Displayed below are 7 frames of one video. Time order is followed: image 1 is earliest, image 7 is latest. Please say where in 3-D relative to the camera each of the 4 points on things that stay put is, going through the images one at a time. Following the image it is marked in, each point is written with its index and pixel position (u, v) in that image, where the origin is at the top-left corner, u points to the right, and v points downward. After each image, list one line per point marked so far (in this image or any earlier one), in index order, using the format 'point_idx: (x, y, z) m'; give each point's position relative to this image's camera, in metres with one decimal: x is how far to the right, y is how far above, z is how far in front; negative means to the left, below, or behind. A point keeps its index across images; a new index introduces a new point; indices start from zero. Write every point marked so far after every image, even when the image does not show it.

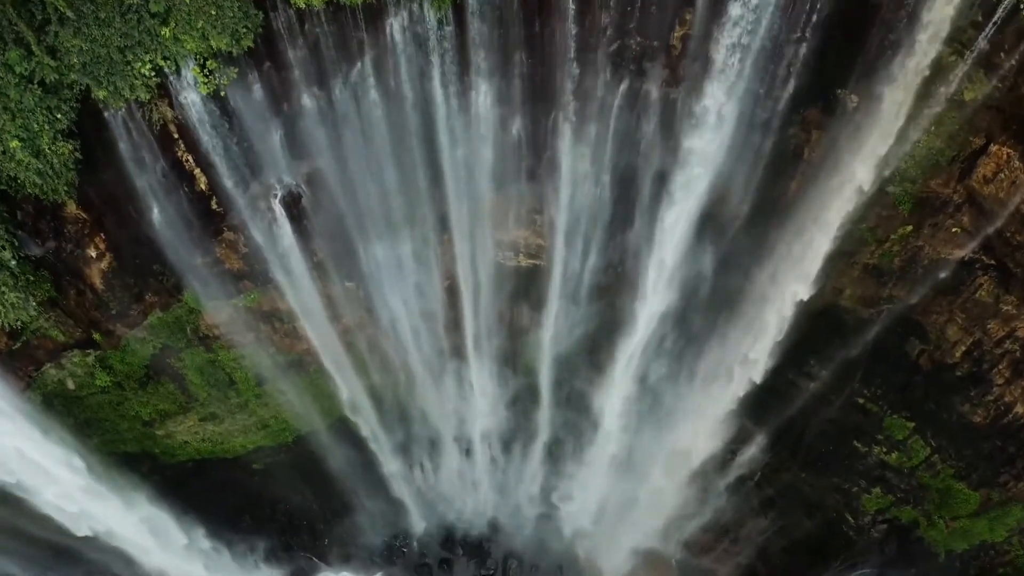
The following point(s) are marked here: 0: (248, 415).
0: (-4.2, -2.0, +11.2) m
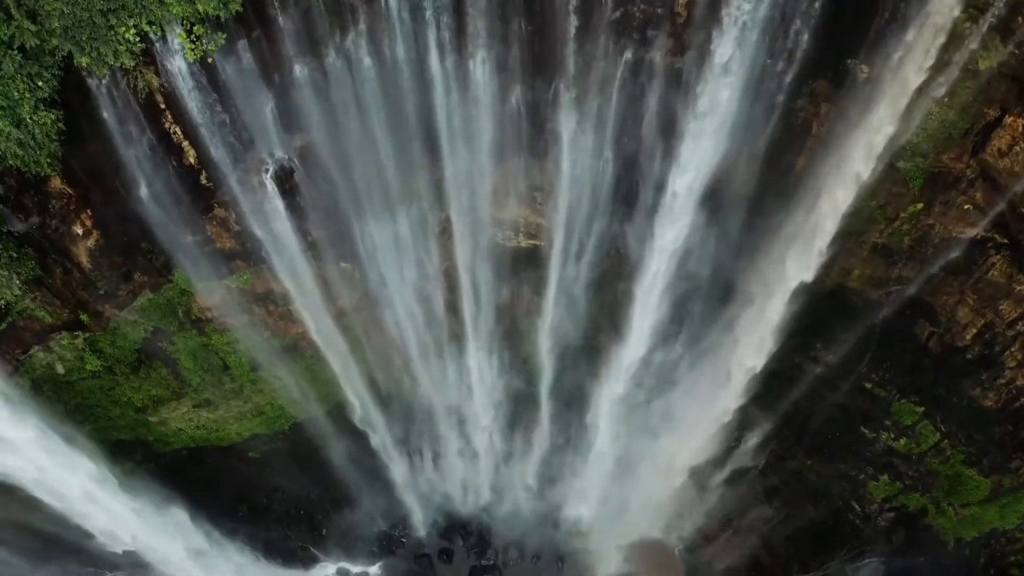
0: (-4.2, -1.8, +11.0) m
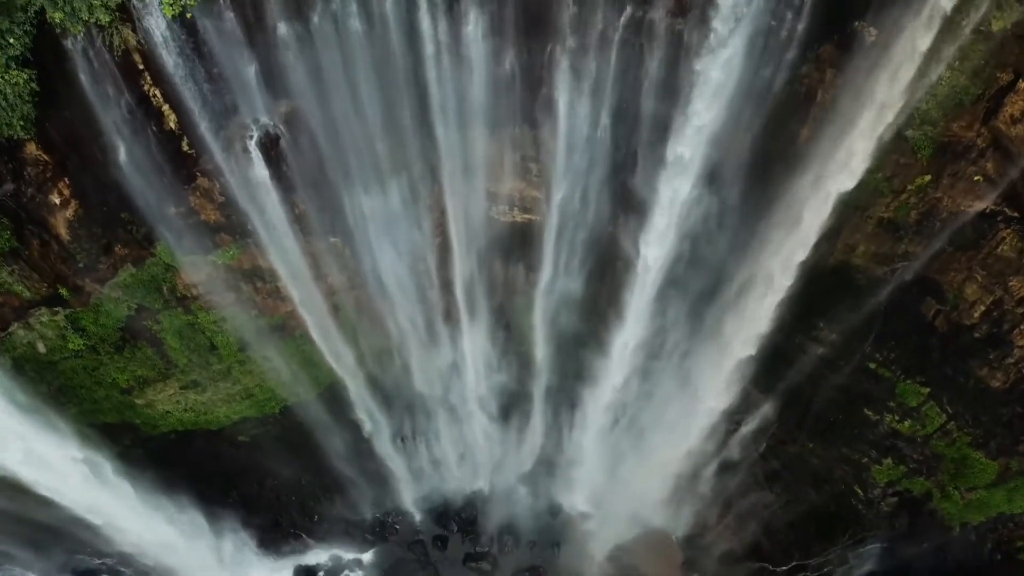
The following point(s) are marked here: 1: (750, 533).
0: (-4.3, -1.4, +10.7) m
1: (+4.0, -4.1, +11.8) m
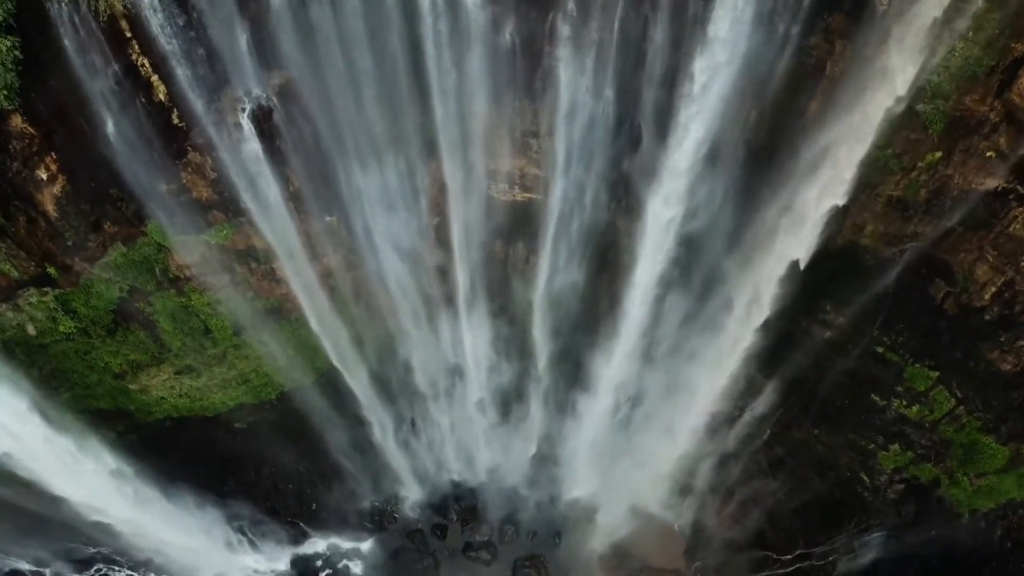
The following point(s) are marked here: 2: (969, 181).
0: (-4.3, -1.2, +10.5) m
1: (+4.0, -3.9, +11.6) m
2: (+5.3, +1.2, +8.1) m
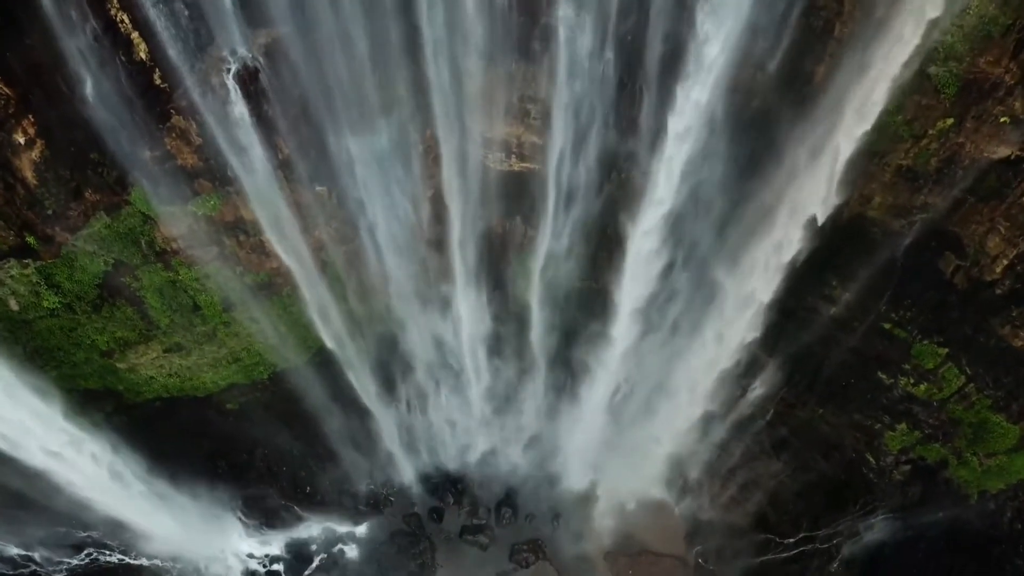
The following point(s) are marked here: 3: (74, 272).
0: (-4.3, -0.8, +10.3) m
1: (+4.0, -3.5, +11.4) m
2: (+5.2, +1.6, +7.8) m
3: (-5.6, +0.2, +9.0) m
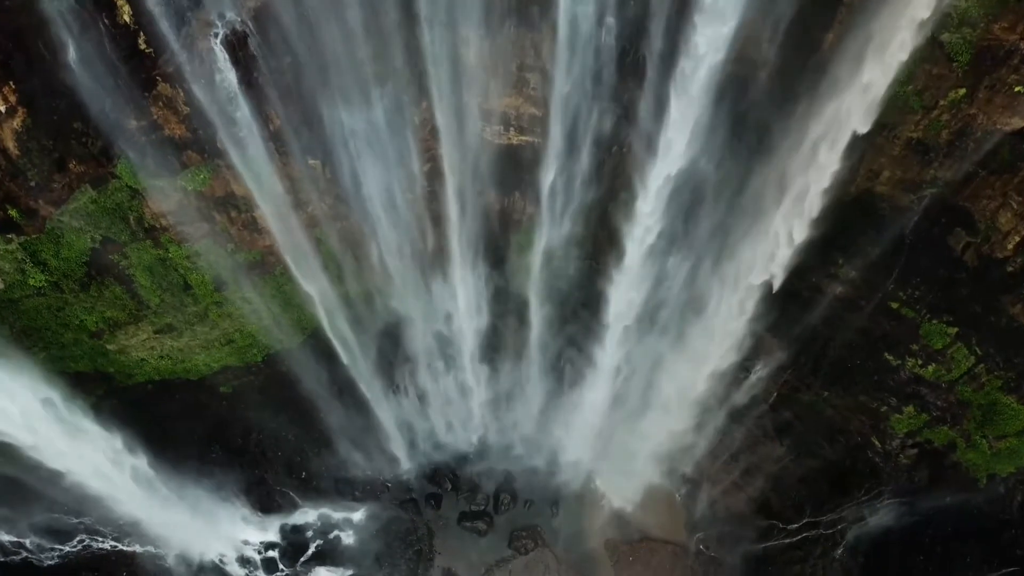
0: (-4.3, -0.5, +10.0) m
1: (+4.0, -3.2, +11.2) m
2: (+5.2, +1.8, +7.6) m
3: (-5.6, +0.5, +8.7) m
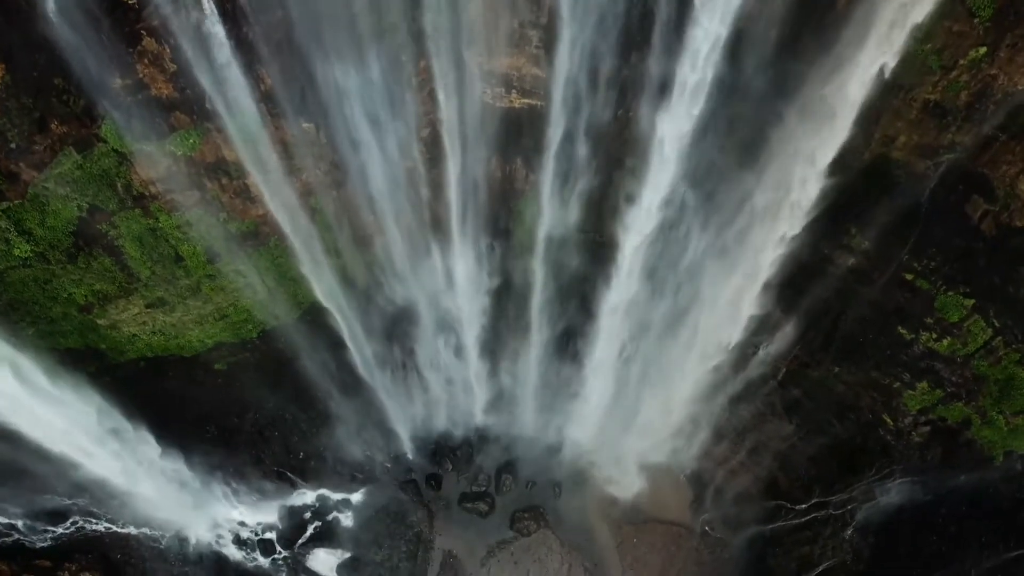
0: (-4.3, -0.2, +9.8) m
1: (+4.0, -2.8, +10.9) m
2: (+5.2, +2.2, +7.2) m
3: (-5.6, +0.8, +8.4) m
